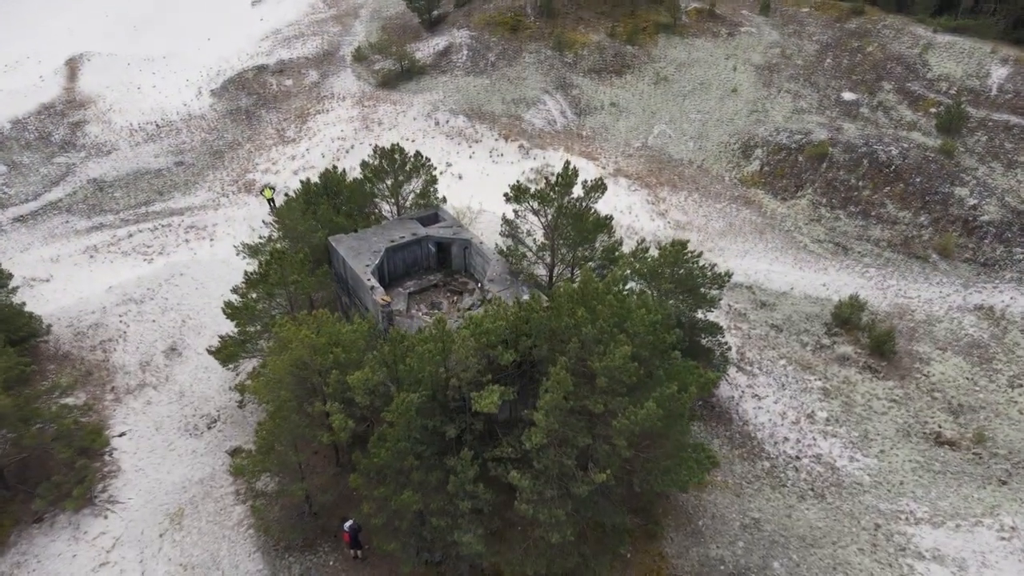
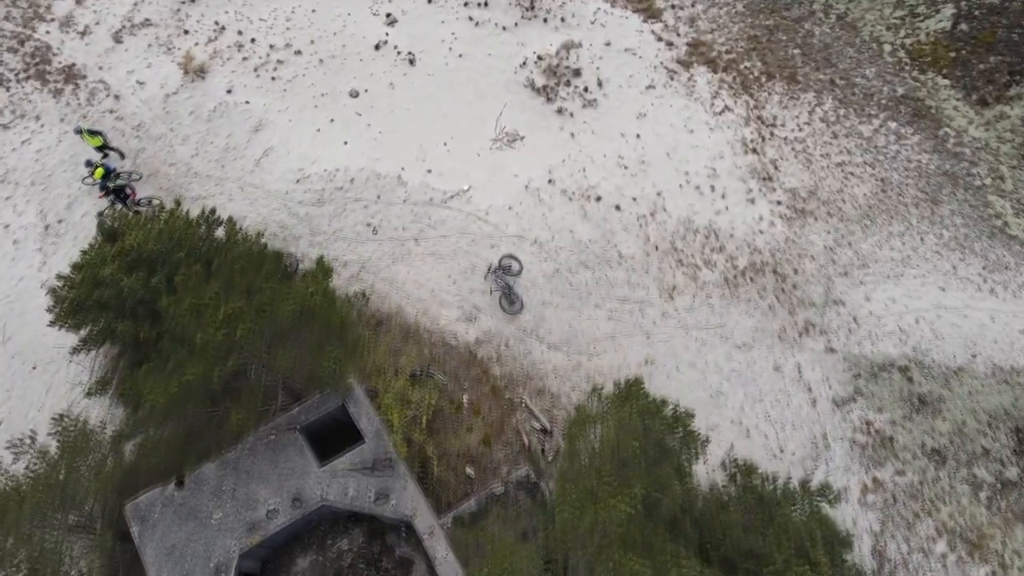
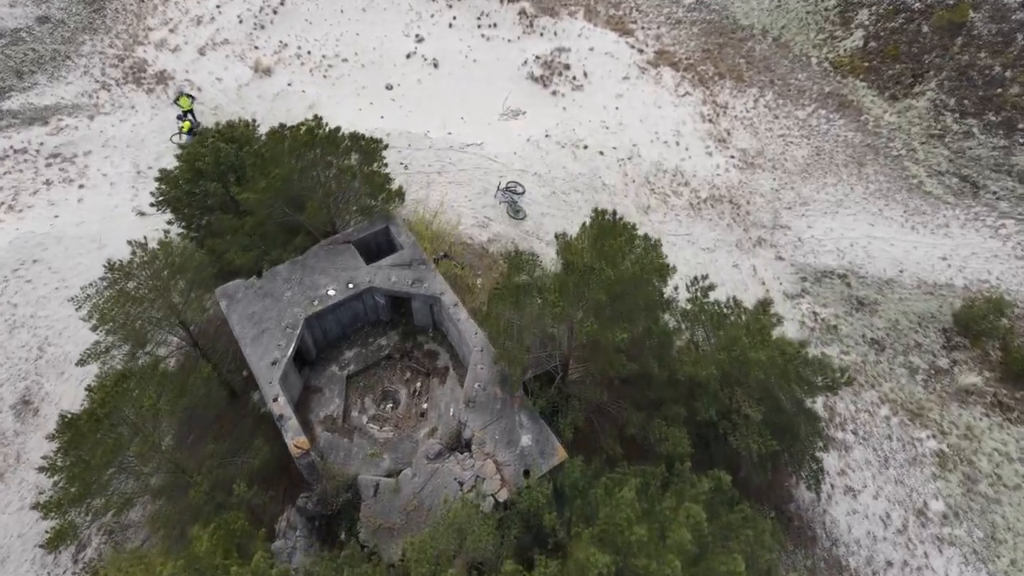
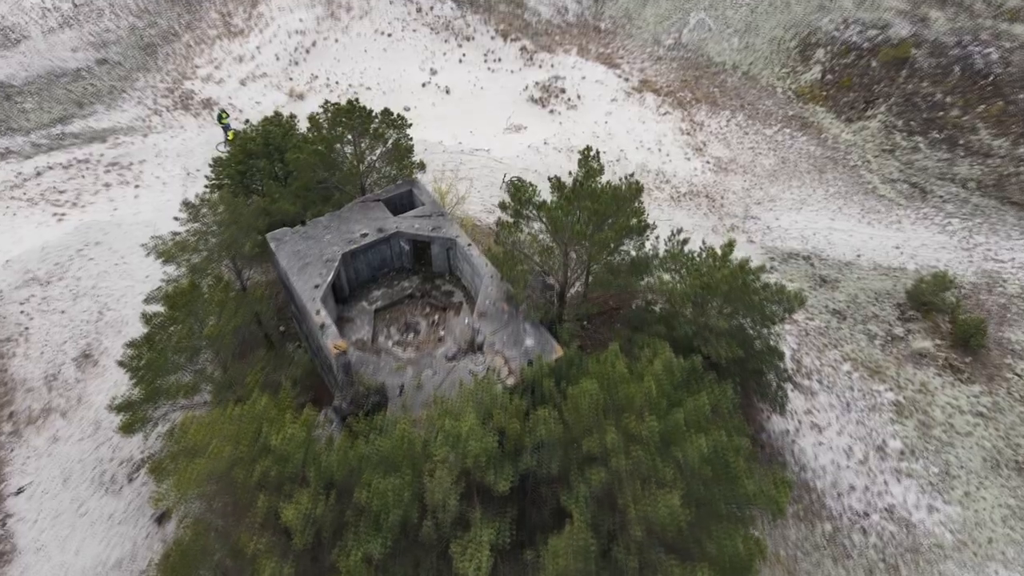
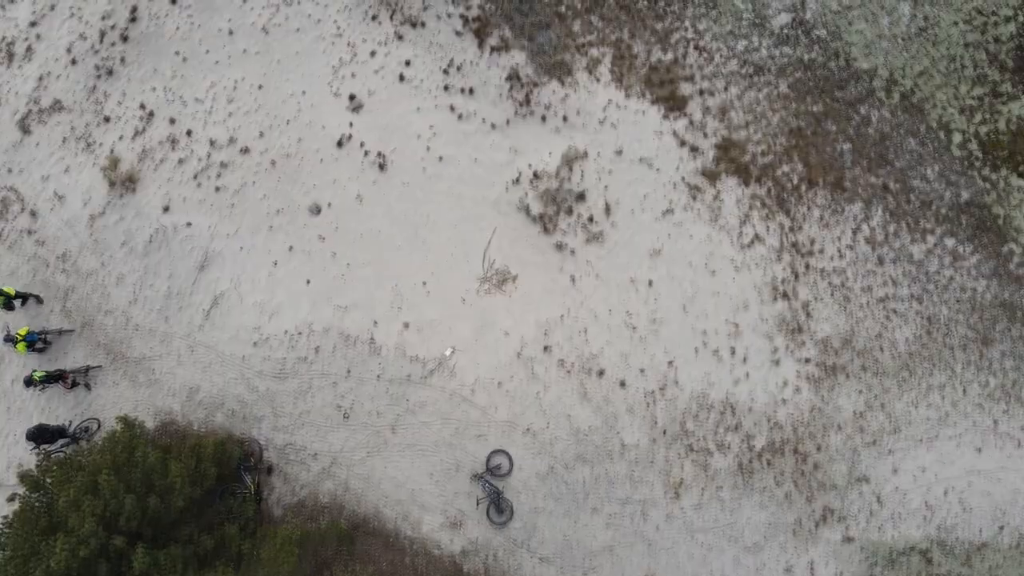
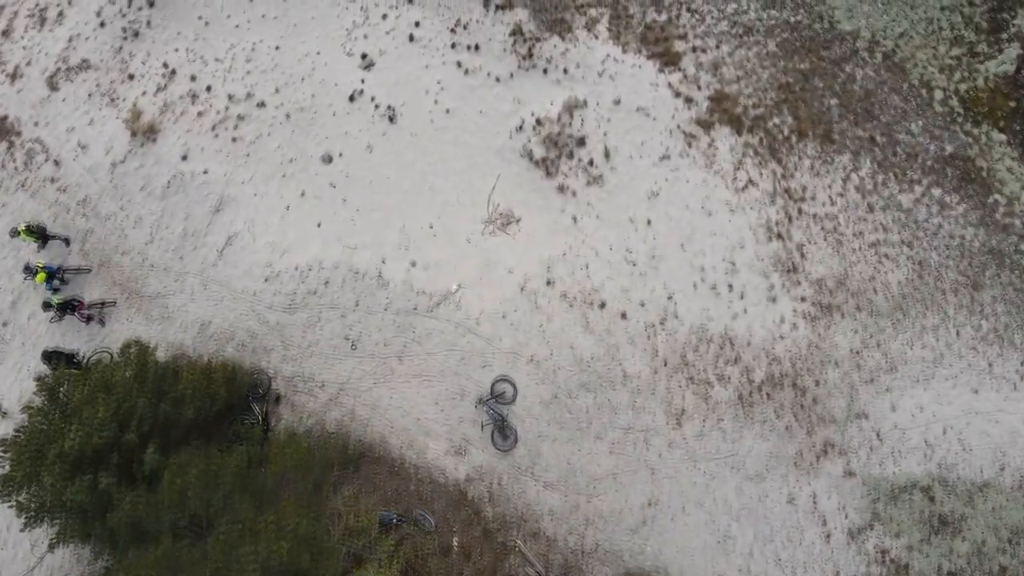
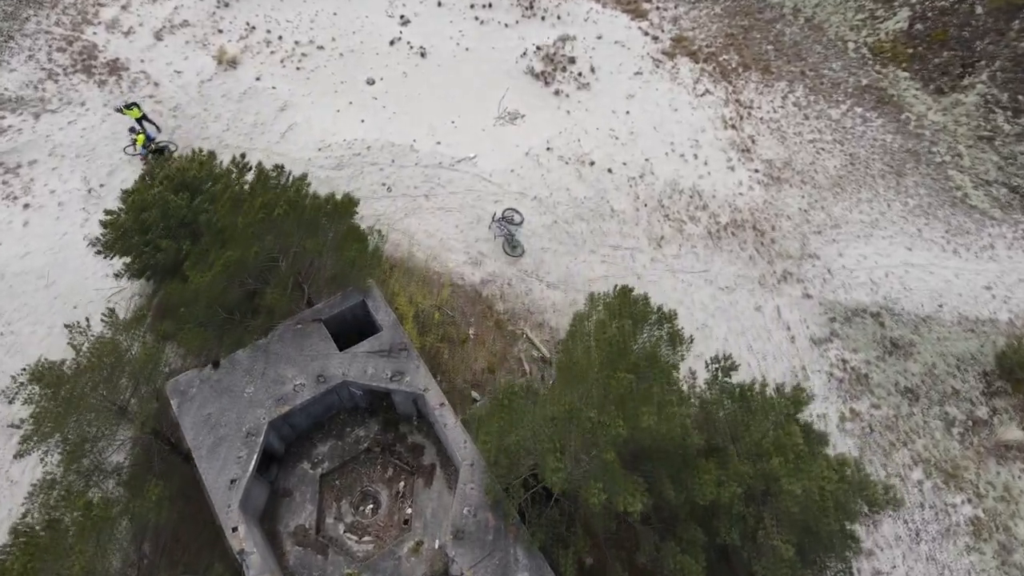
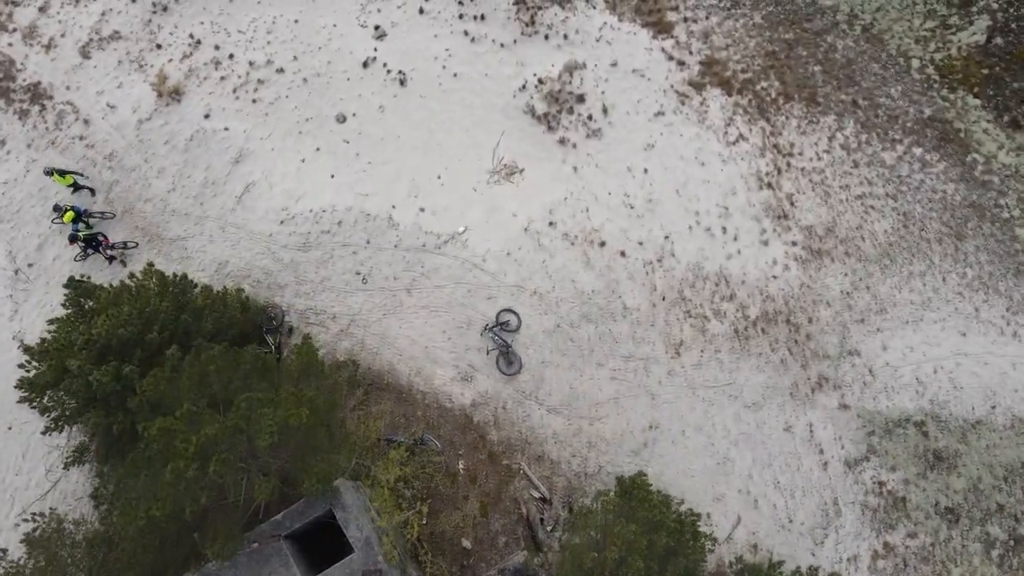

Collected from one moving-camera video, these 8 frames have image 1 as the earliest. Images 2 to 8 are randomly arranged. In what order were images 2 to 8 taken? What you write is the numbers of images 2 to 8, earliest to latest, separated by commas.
4, 3, 7, 2, 8, 6, 5
